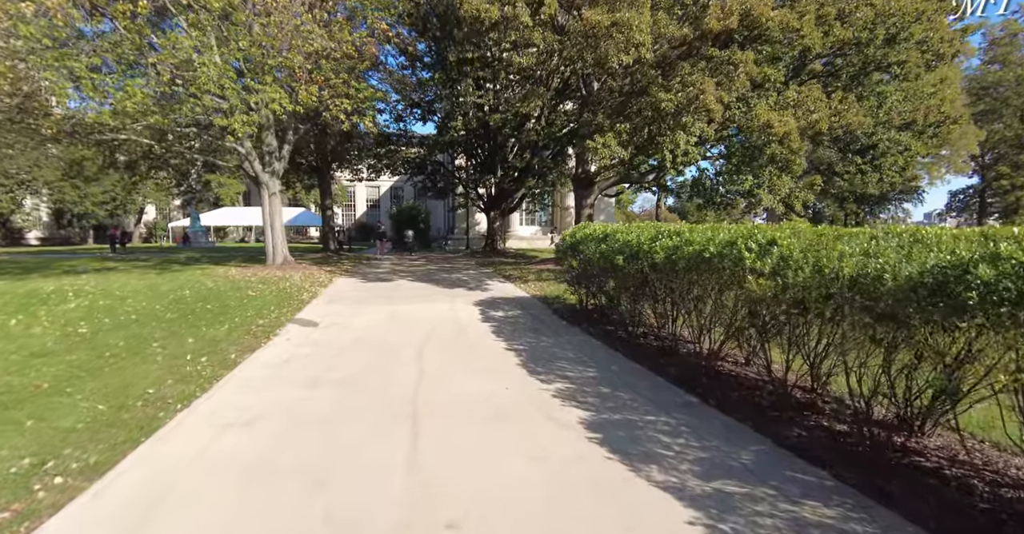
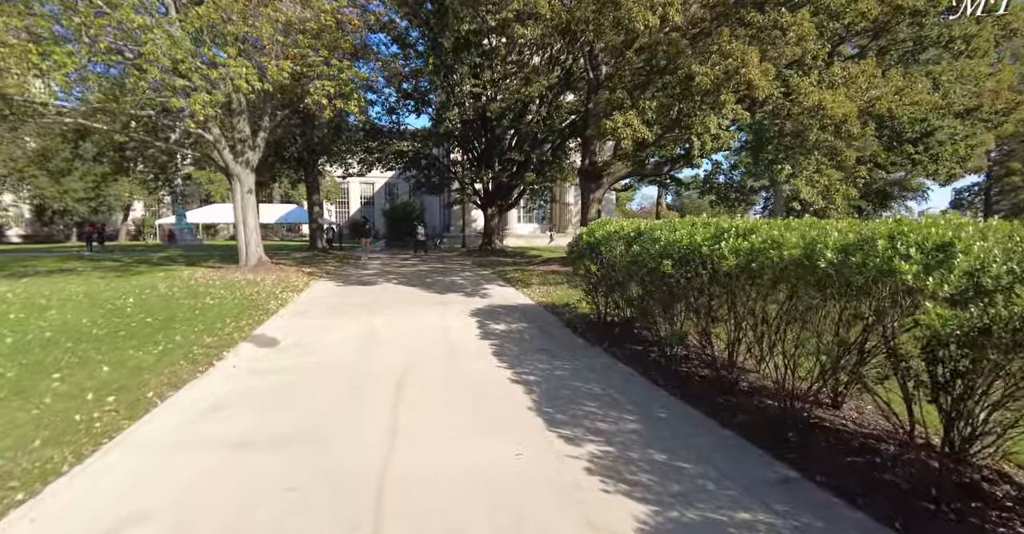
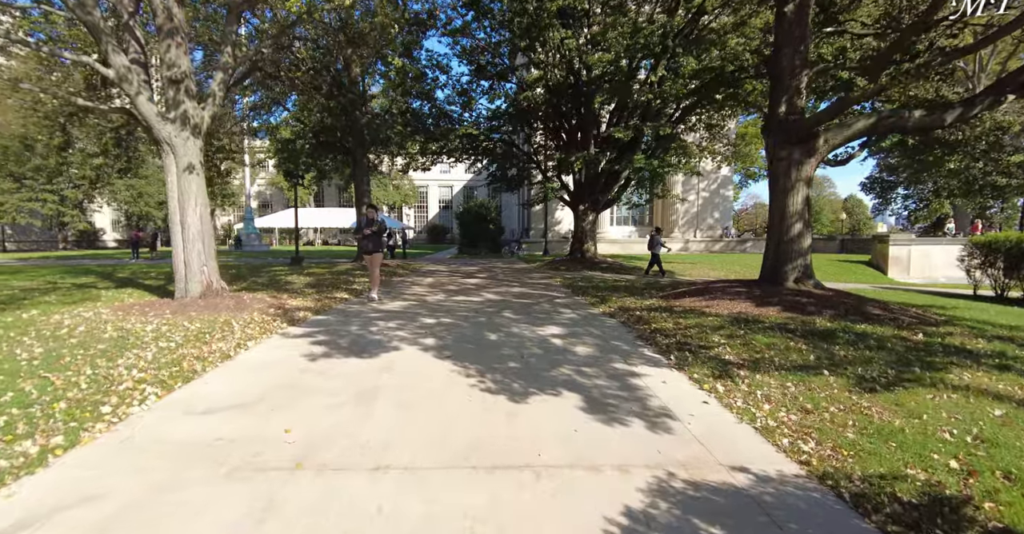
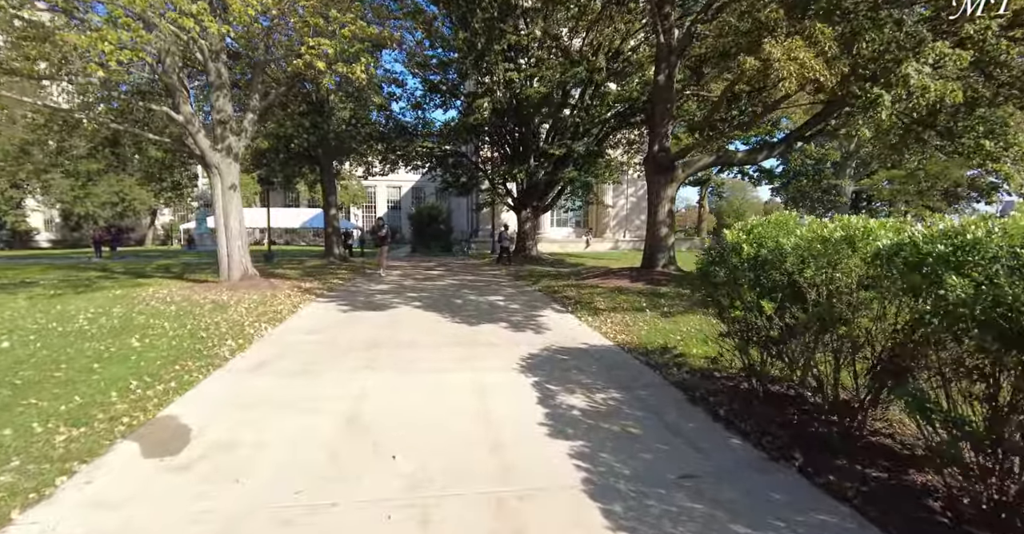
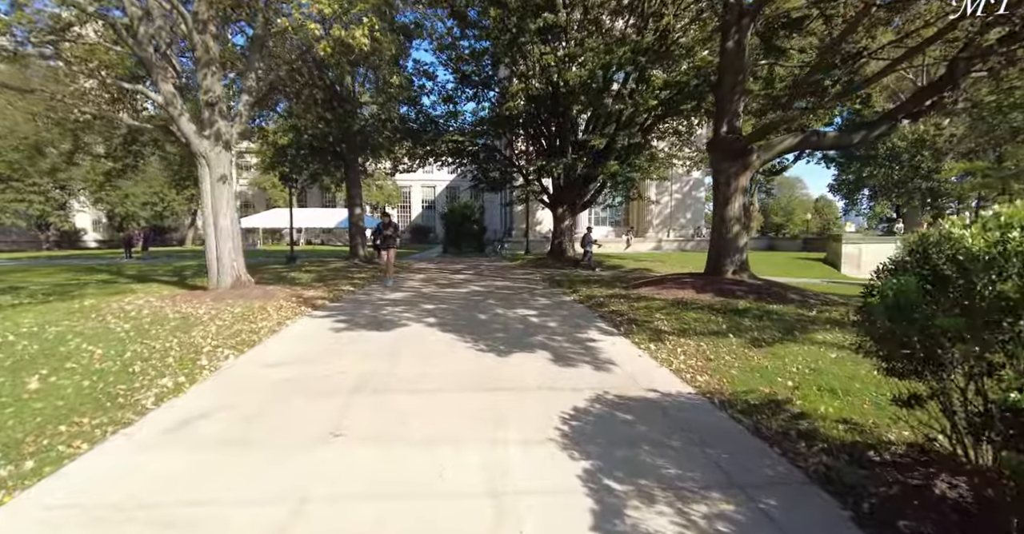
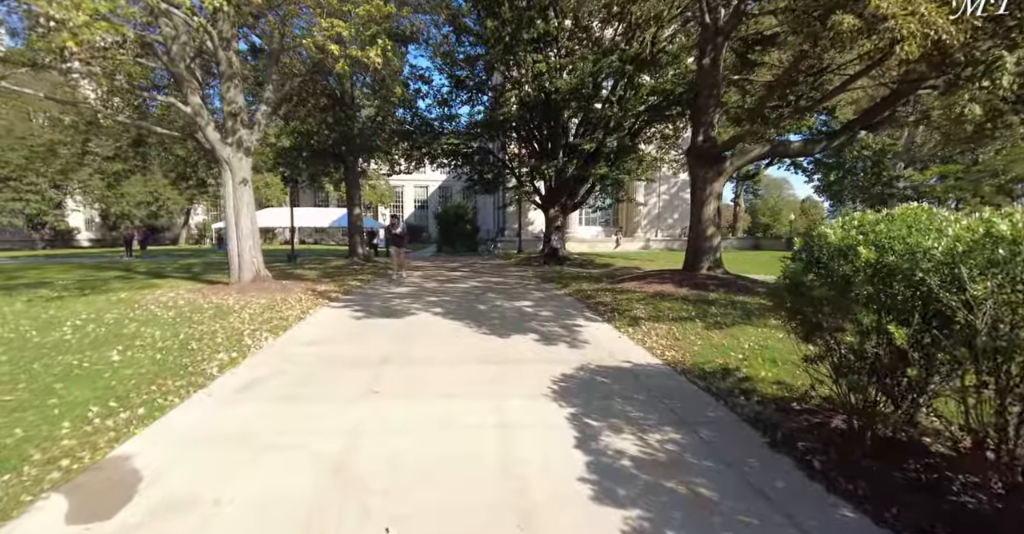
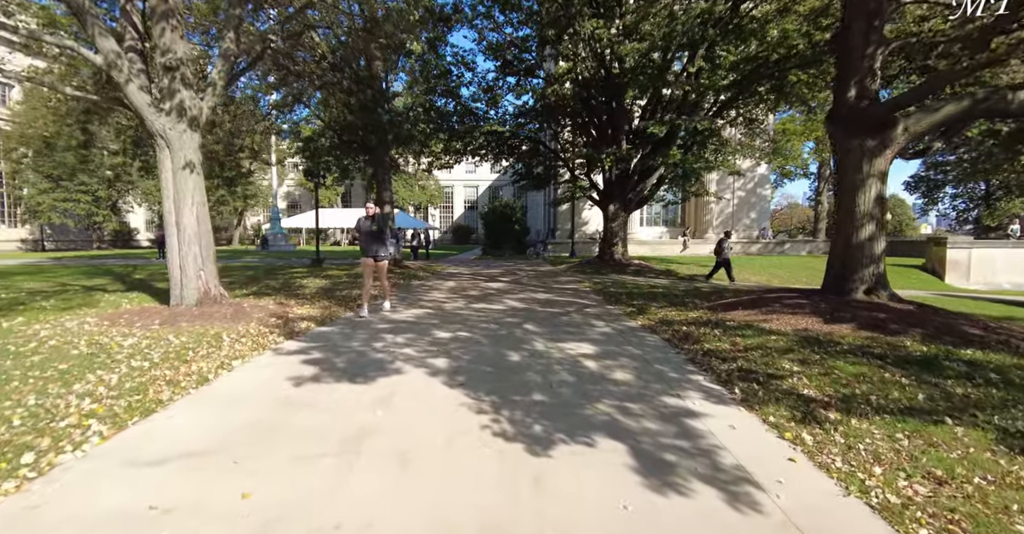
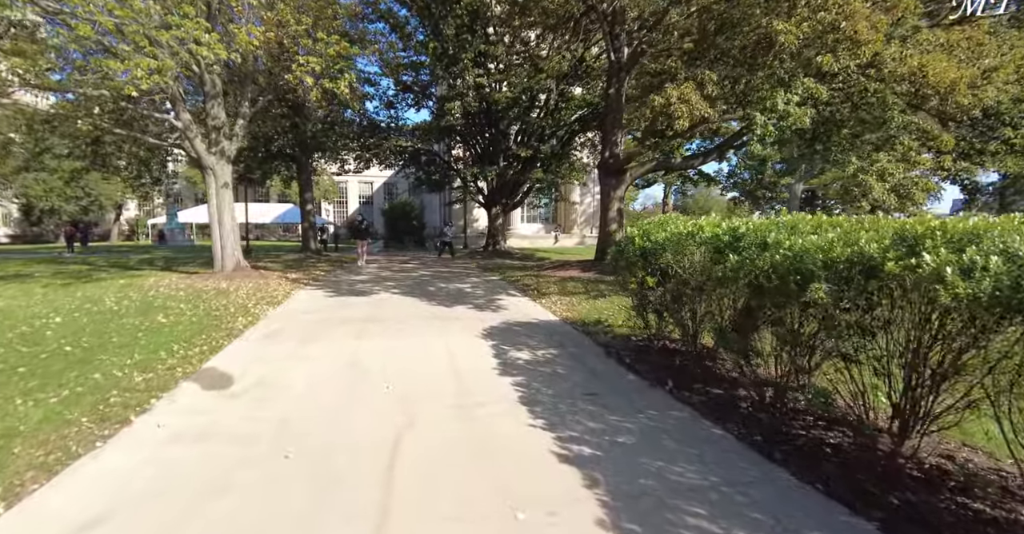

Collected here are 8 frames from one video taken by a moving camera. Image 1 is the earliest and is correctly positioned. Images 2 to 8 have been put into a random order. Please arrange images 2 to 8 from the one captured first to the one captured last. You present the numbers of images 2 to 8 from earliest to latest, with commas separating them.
2, 8, 4, 6, 5, 3, 7
